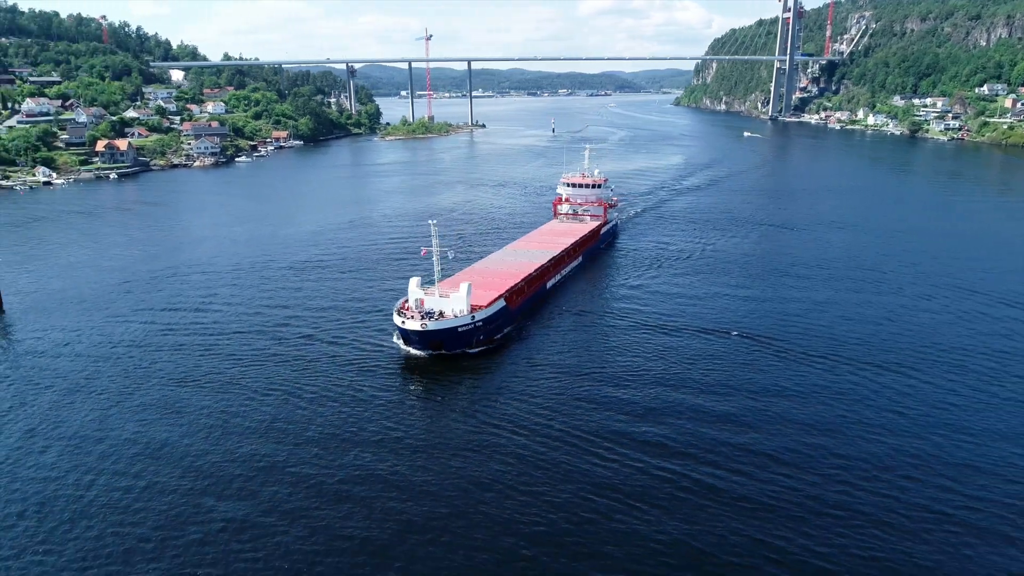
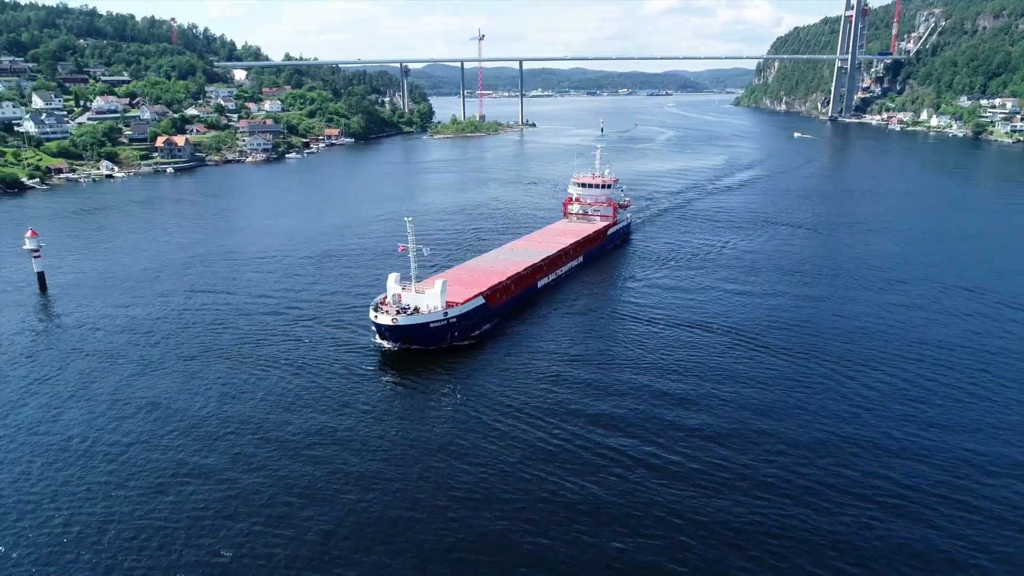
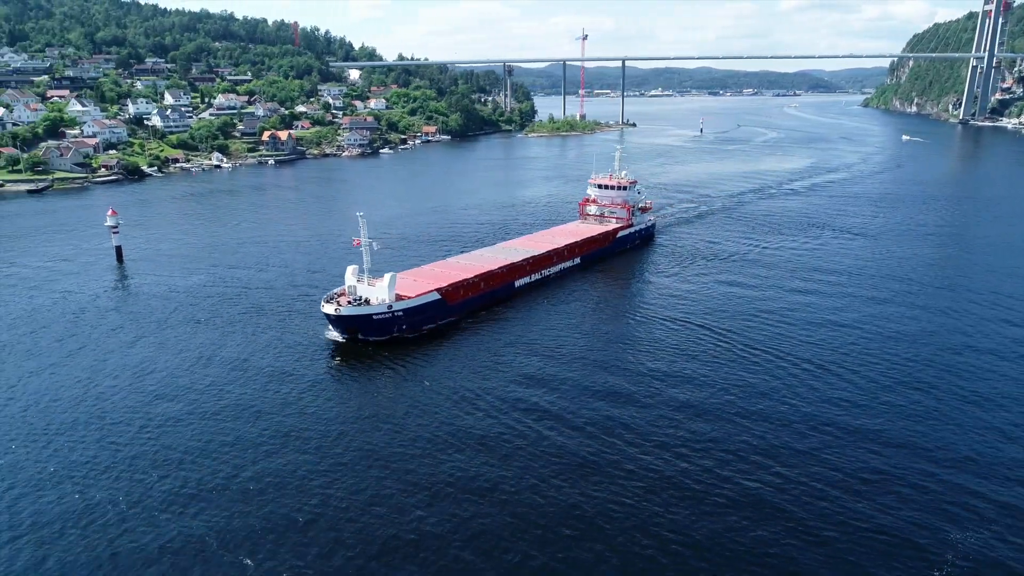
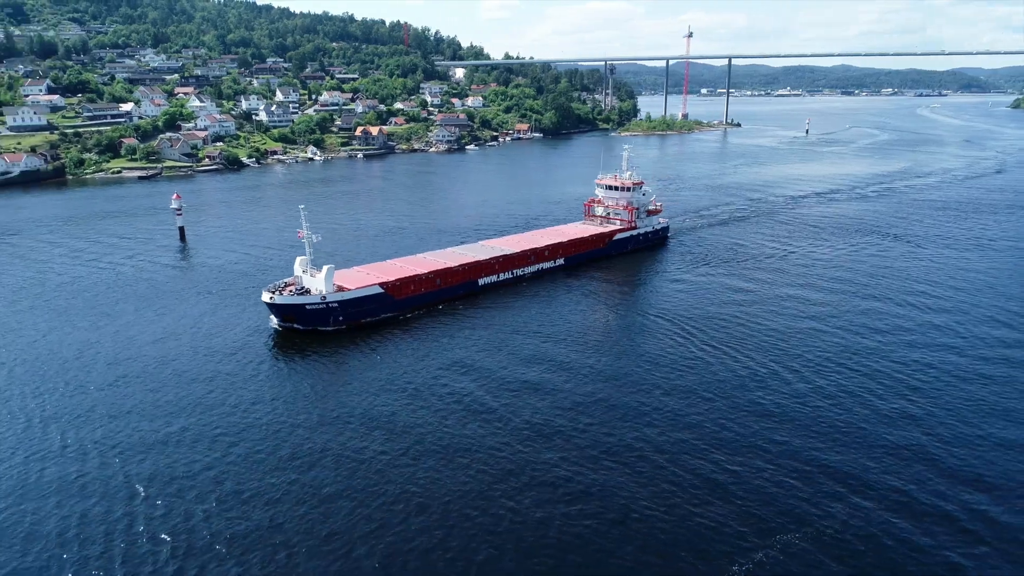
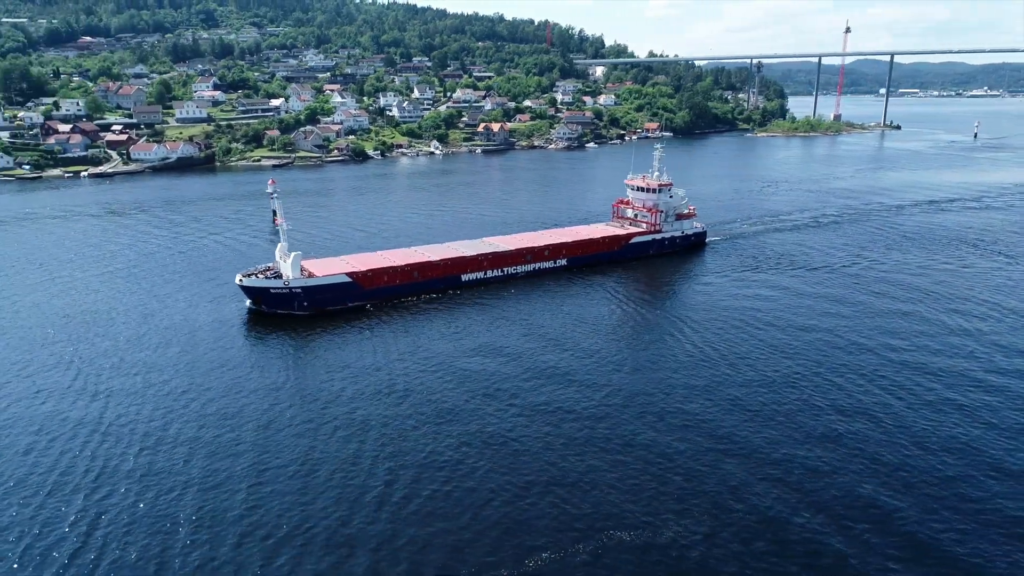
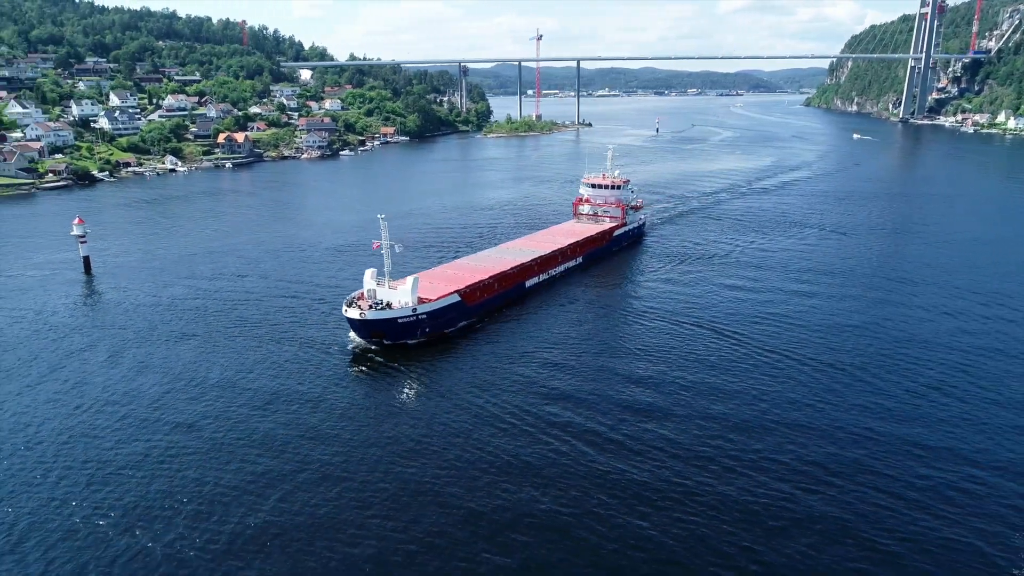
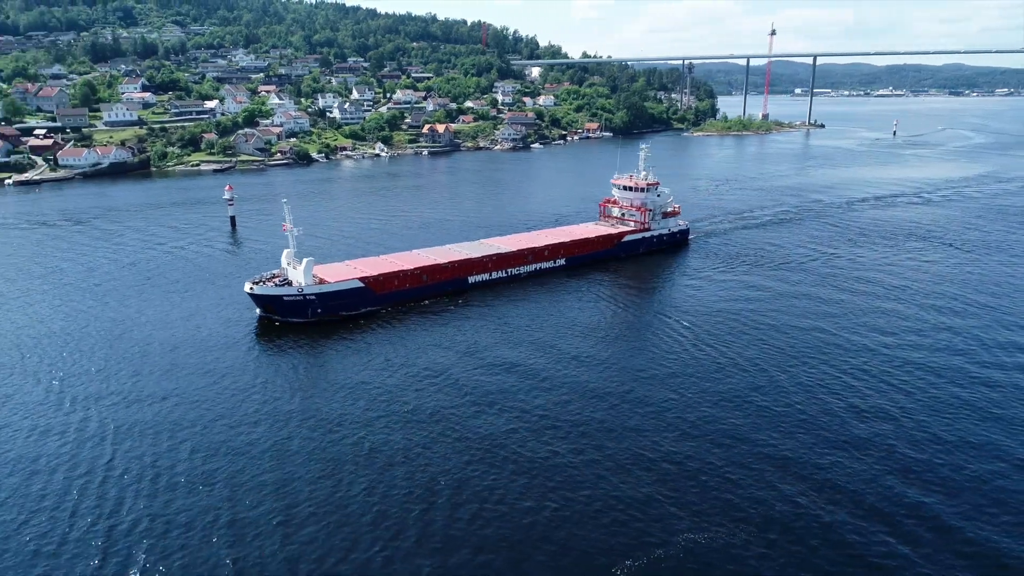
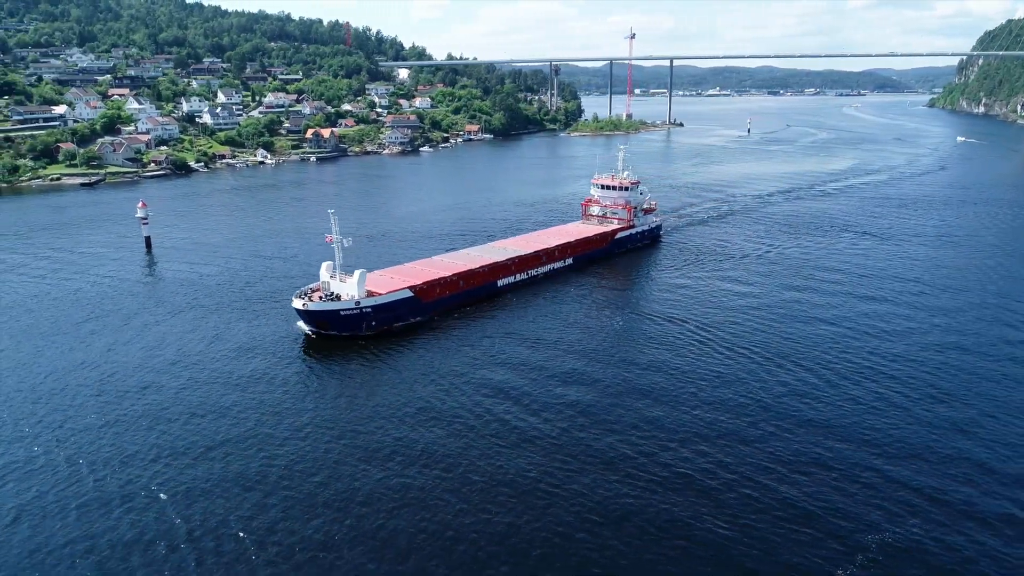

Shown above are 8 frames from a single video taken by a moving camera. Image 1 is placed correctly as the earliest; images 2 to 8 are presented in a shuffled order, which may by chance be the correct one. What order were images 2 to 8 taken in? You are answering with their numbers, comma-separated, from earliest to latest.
2, 6, 3, 8, 4, 7, 5
